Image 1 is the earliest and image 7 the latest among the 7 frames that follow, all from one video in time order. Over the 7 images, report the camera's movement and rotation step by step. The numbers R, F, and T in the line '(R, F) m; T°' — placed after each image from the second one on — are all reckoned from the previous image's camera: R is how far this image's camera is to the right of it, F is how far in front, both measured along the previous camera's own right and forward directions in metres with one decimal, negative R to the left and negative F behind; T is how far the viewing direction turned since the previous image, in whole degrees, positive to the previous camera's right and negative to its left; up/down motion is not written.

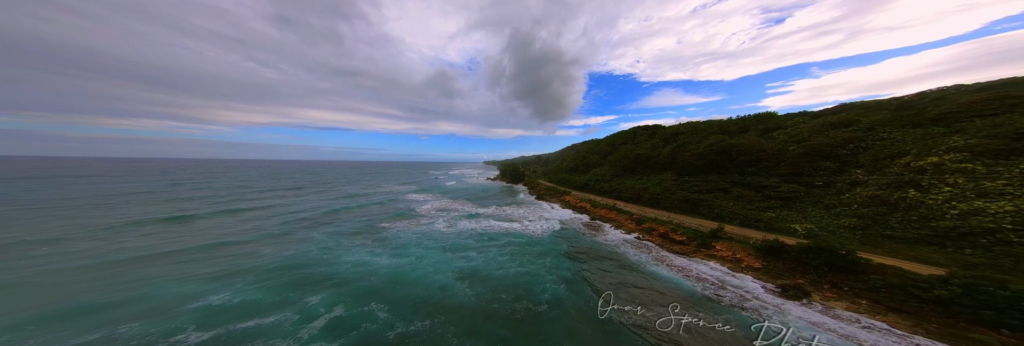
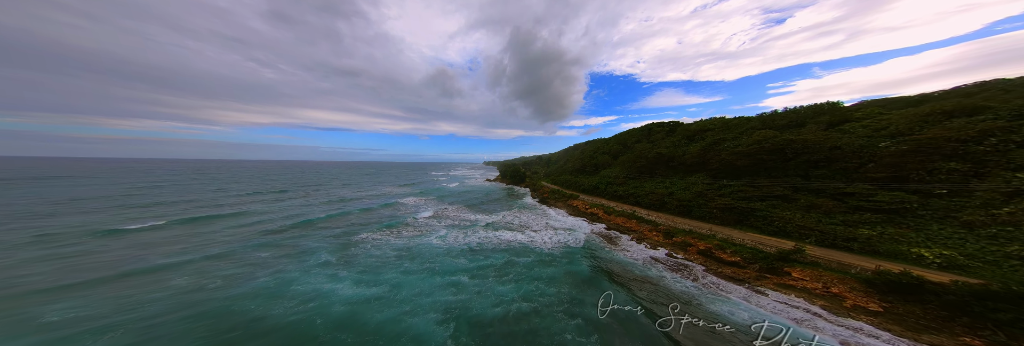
(-0.3, +2.7) m; 0°
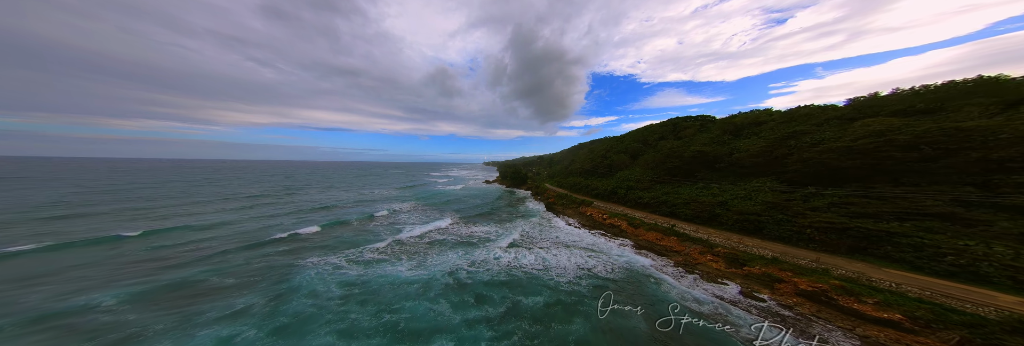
(-0.3, +3.9) m; 0°
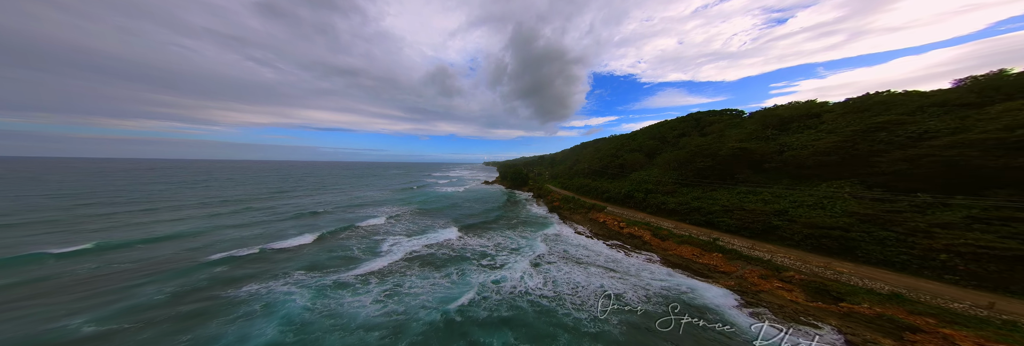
(-0.2, +2.7) m; 0°
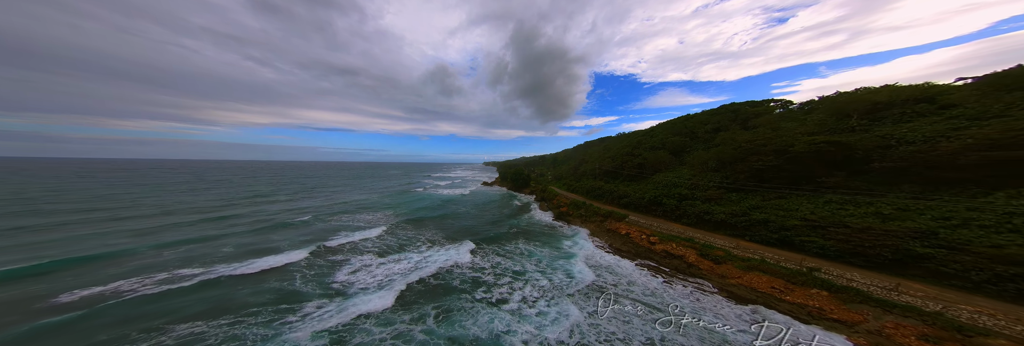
(-0.3, +3.4) m; 0°
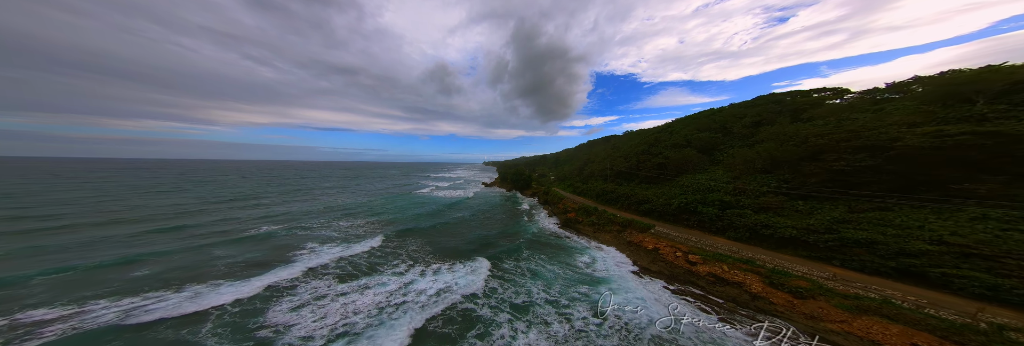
(-0.3, +2.9) m; 0°
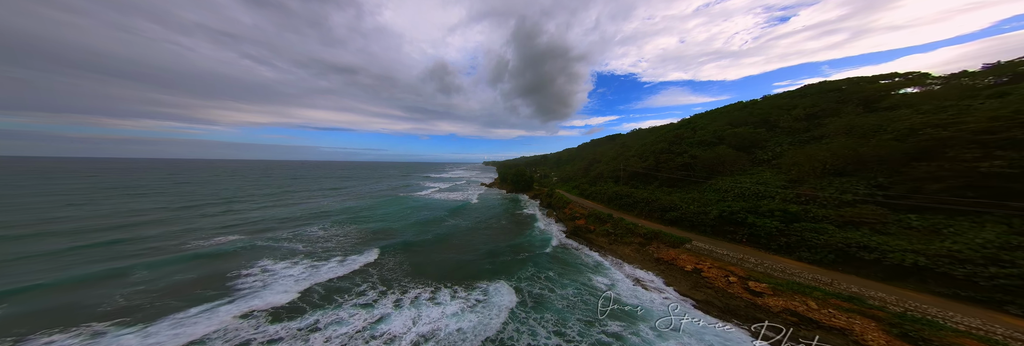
(-0.2, +2.7) m; 0°
